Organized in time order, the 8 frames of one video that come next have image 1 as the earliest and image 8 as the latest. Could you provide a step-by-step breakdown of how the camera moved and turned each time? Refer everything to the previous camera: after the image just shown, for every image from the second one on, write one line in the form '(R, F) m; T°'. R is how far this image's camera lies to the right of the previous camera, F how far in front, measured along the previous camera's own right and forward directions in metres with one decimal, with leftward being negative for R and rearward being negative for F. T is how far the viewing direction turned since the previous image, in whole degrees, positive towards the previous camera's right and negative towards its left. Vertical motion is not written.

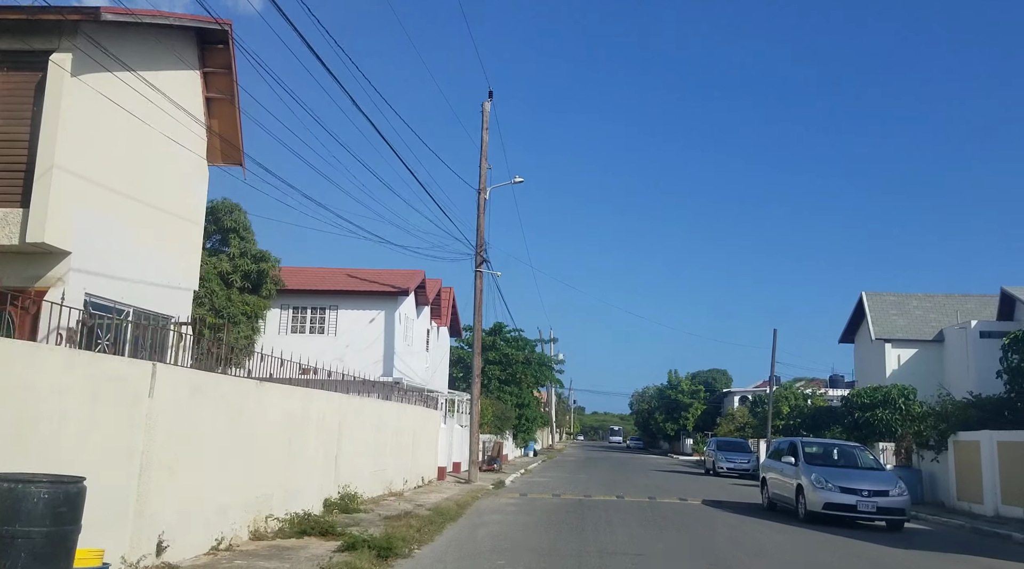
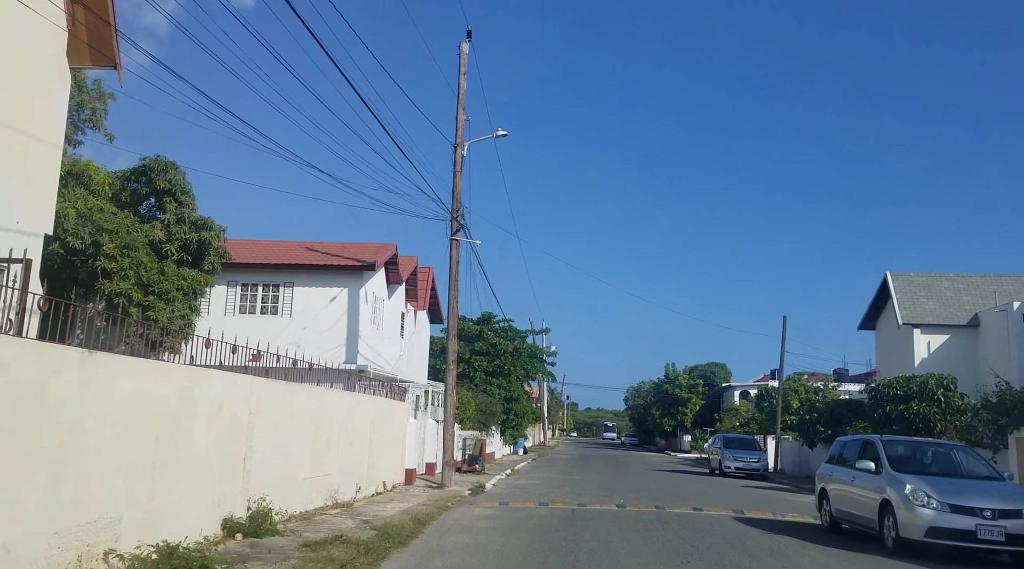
(+0.3, +4.2) m; 0°
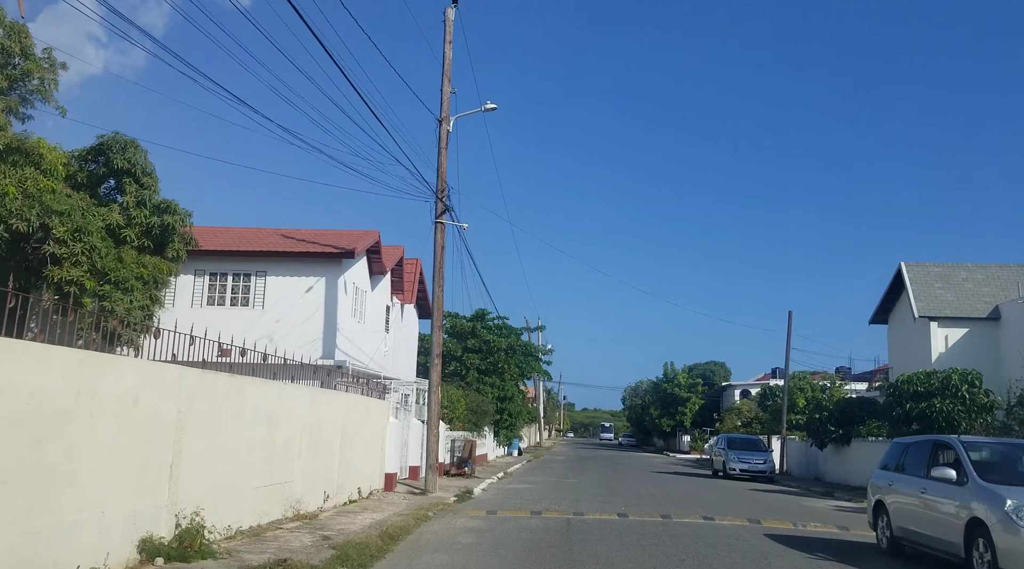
(+0.1, +2.1) m; 0°
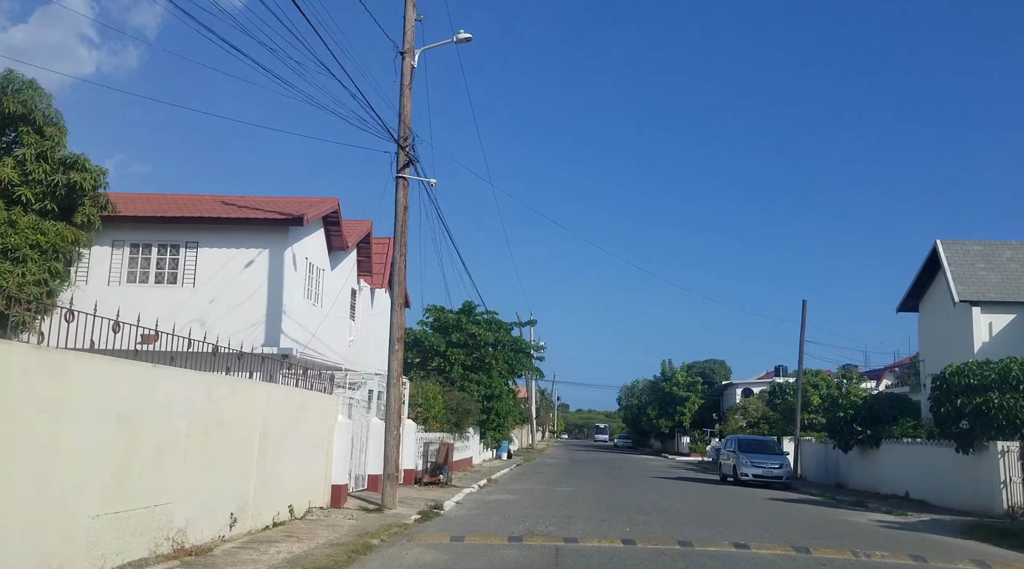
(+0.3, +4.2) m; 0°
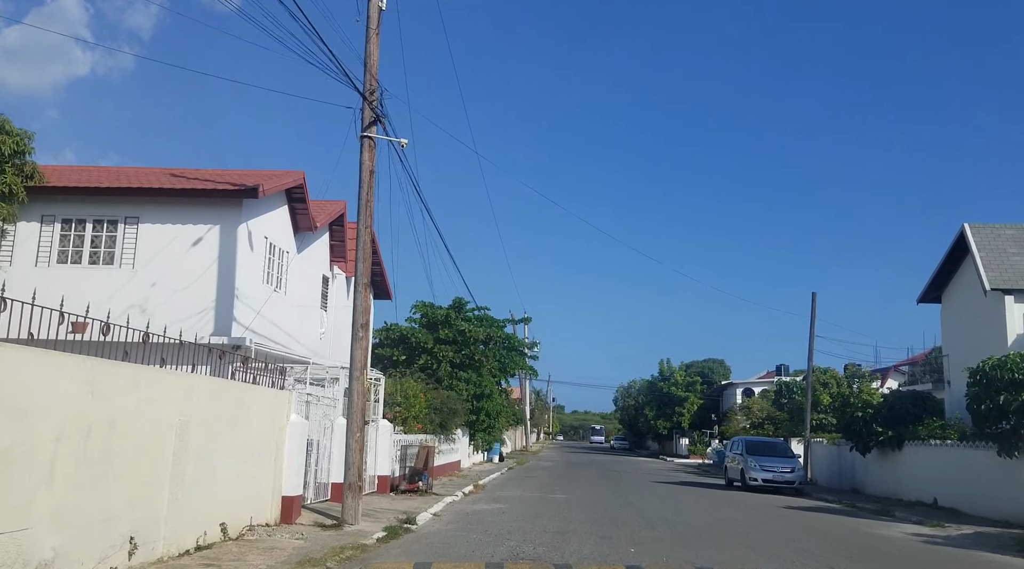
(+0.2, +2.7) m; 0°
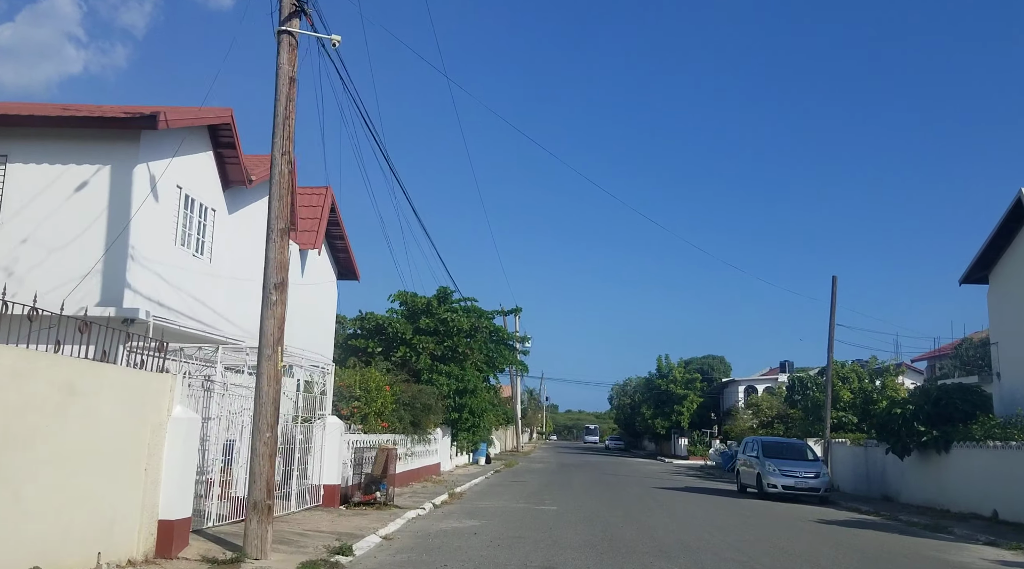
(+0.3, +4.2) m; 0°
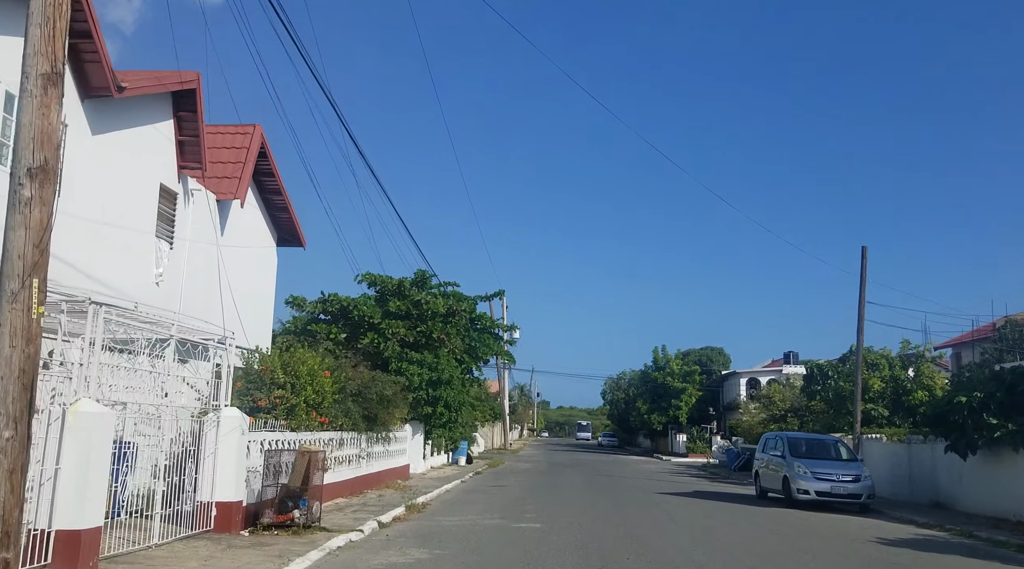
(+0.4, +4.9) m; 0°
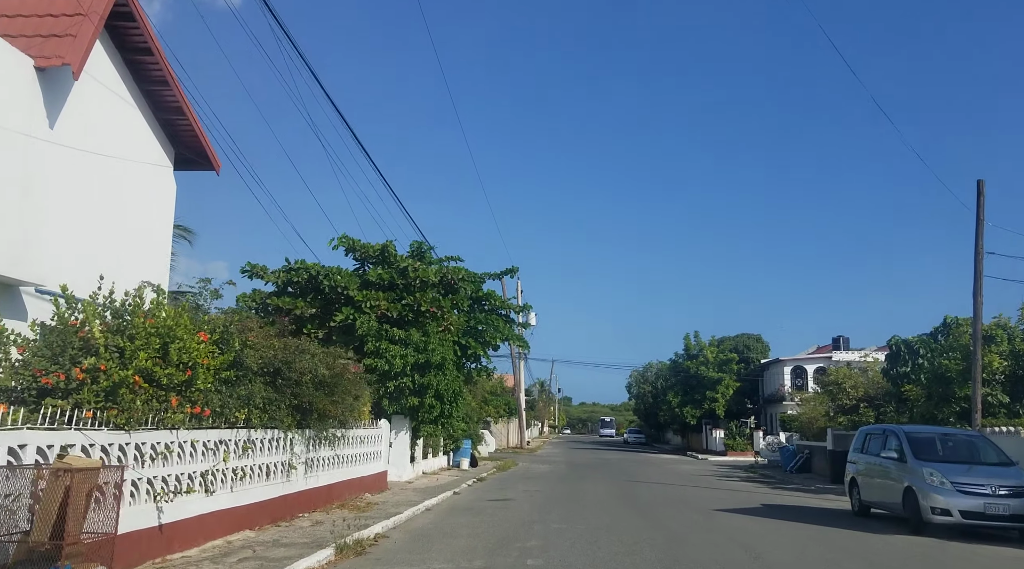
(+0.4, +7.2) m; -1°
